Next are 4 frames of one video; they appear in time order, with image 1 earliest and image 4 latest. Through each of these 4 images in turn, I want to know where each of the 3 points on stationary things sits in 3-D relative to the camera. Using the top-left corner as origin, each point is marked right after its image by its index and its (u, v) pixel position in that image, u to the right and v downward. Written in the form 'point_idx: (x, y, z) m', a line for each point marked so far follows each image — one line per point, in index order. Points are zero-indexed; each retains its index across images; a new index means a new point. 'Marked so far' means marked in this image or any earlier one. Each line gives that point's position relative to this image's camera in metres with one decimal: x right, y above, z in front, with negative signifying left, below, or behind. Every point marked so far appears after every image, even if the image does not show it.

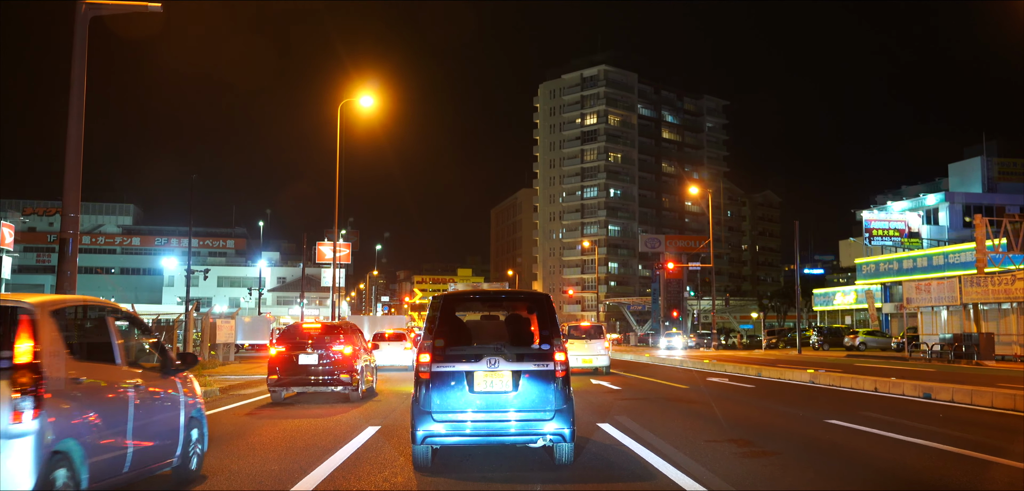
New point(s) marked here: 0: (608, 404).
0: (+2.6, -4.0, +18.1) m
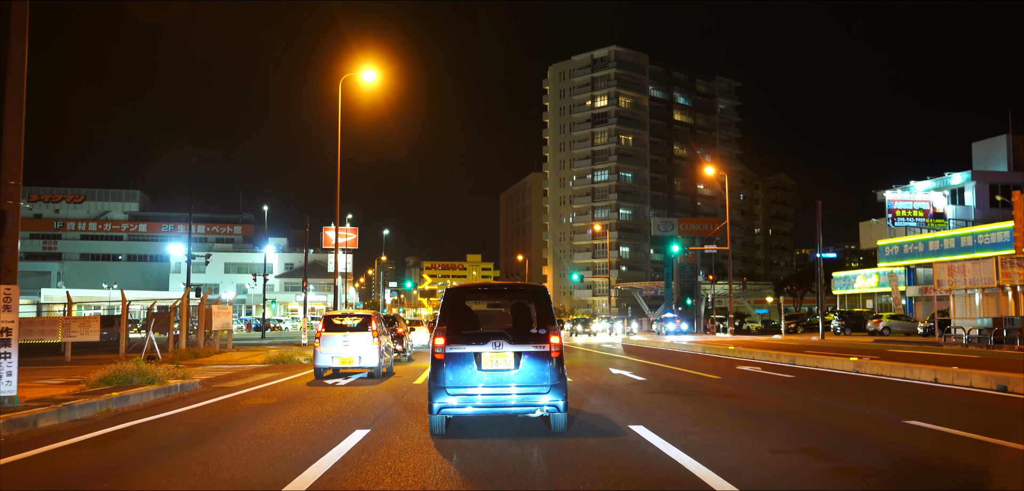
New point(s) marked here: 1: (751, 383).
0: (+2.9, -3.5, +16.7) m
1: (+6.6, -3.8, +19.7) m
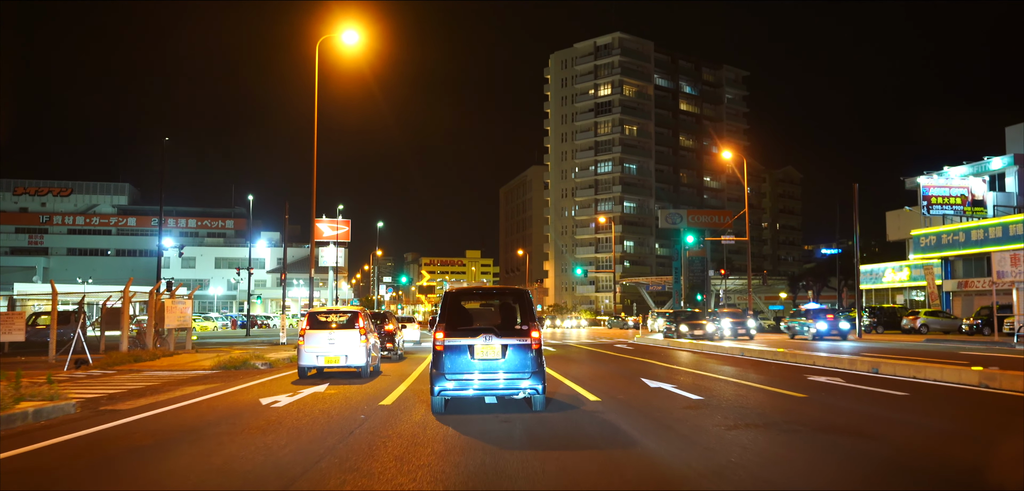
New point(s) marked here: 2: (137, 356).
0: (+2.9, -3.1, +13.2) m
1: (+6.7, -3.4, +16.1) m
2: (-9.9, -2.9, +18.8) m
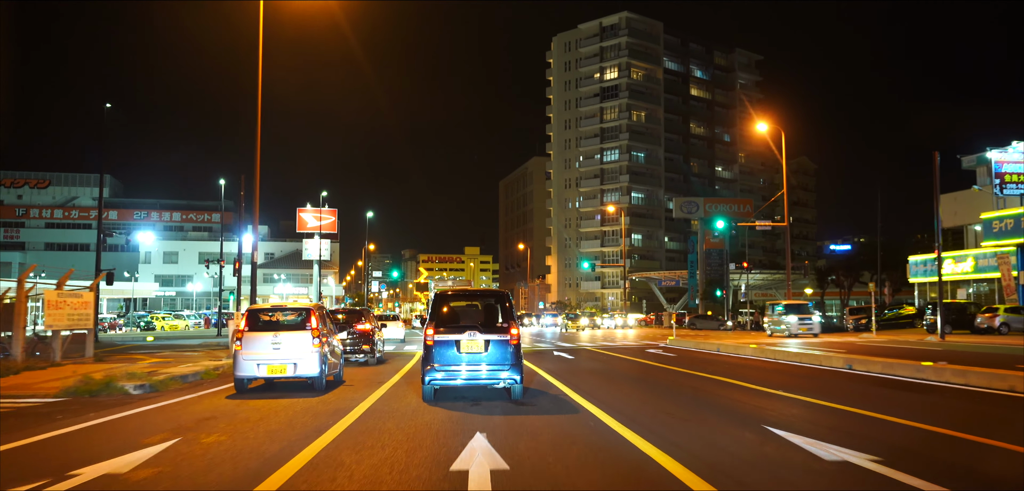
0: (+3.1, -2.5, +7.4) m
1: (+6.8, -2.7, +10.4) m
2: (-9.8, -2.3, +13.0) m
